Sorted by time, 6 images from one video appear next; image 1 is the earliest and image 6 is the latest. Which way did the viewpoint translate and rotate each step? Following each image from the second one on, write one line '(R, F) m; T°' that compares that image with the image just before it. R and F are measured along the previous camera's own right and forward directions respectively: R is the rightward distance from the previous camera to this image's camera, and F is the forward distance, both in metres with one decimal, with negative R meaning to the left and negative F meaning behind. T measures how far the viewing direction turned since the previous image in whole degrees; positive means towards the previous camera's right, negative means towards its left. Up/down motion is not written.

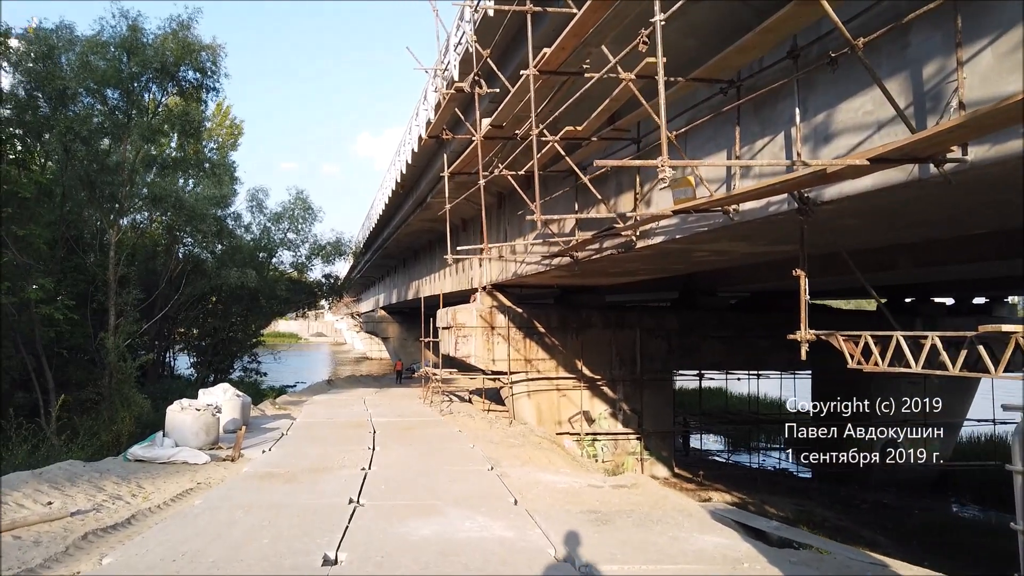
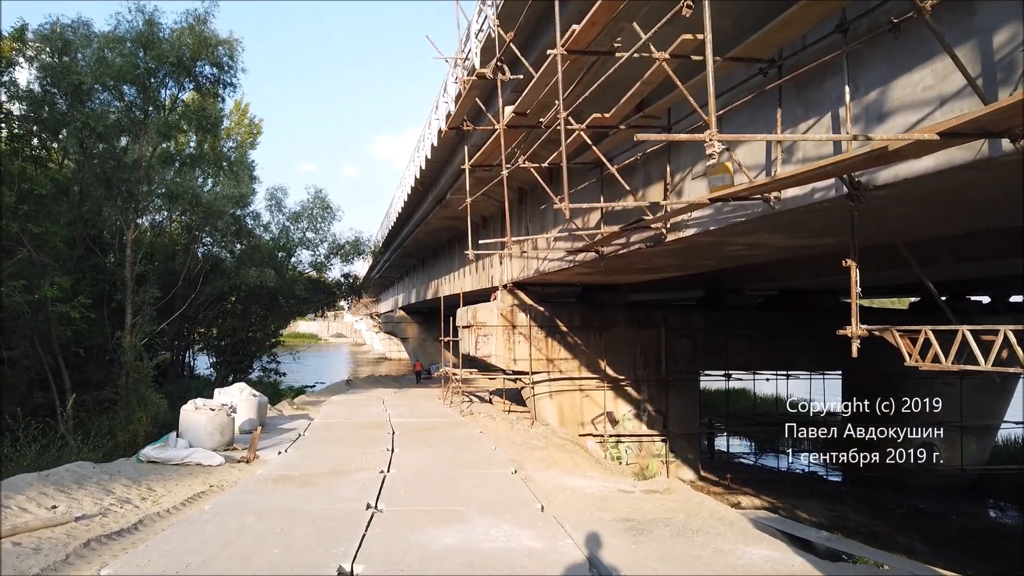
(-0.1, +0.4) m; -1°
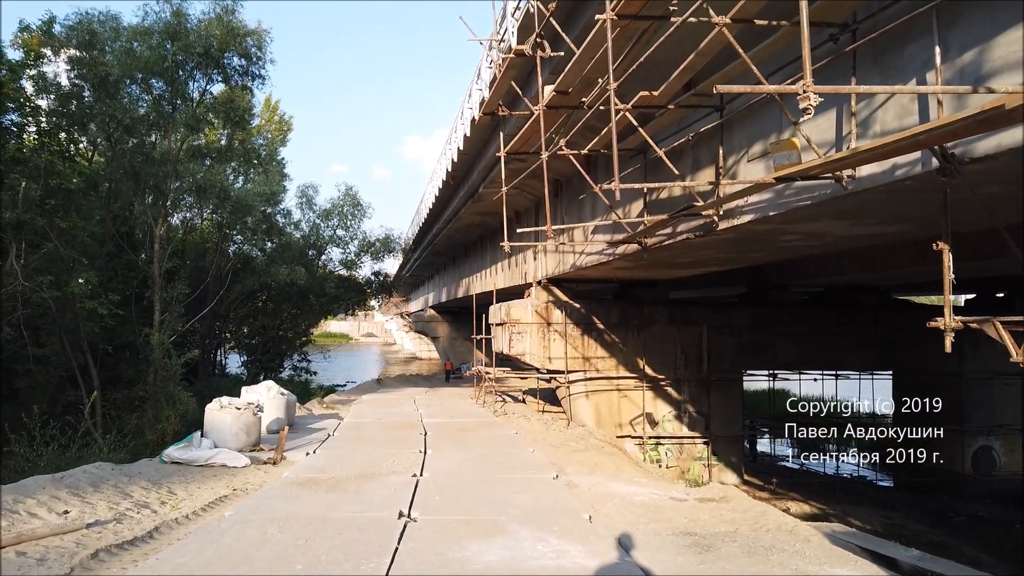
(-0.1, +0.6) m; -2°
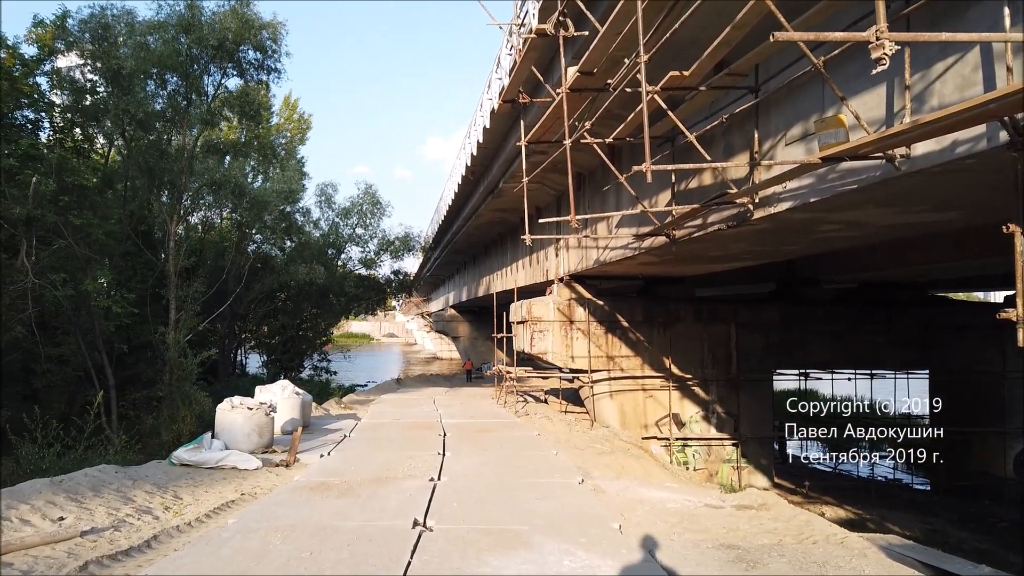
(0.0, +0.4) m; -2°
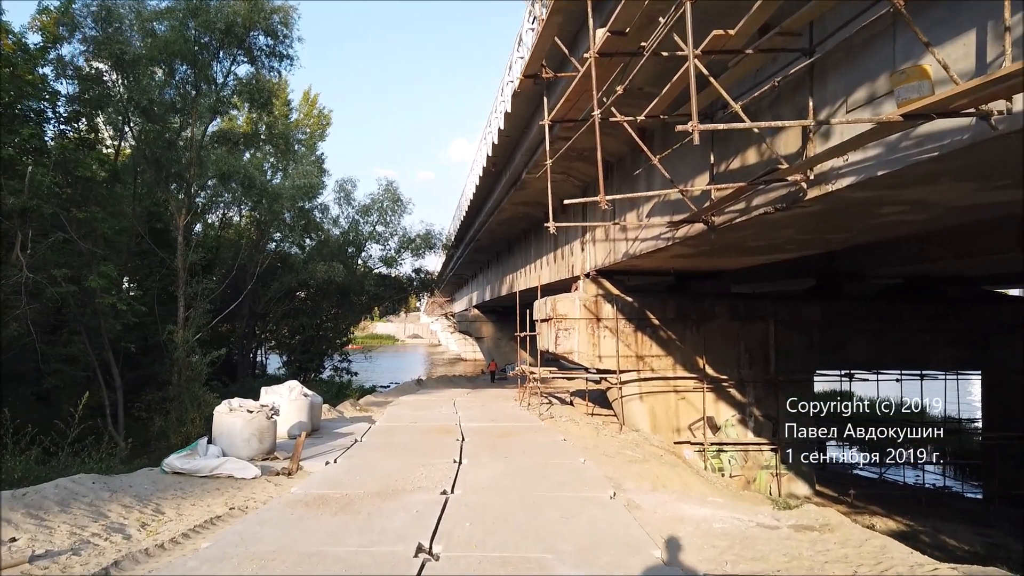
(0.0, +0.8) m; -2°
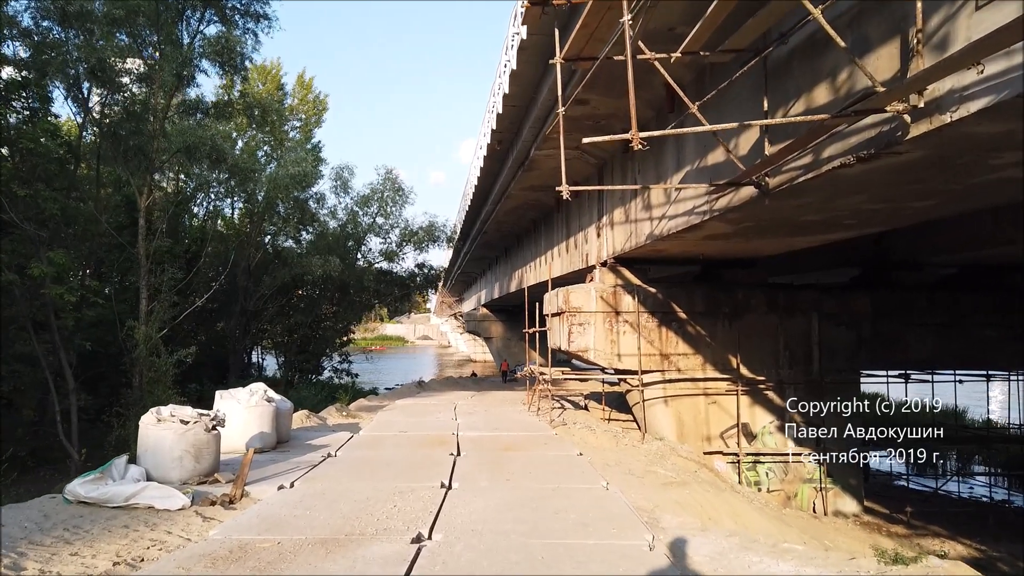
(+0.1, +1.8) m; -1°
